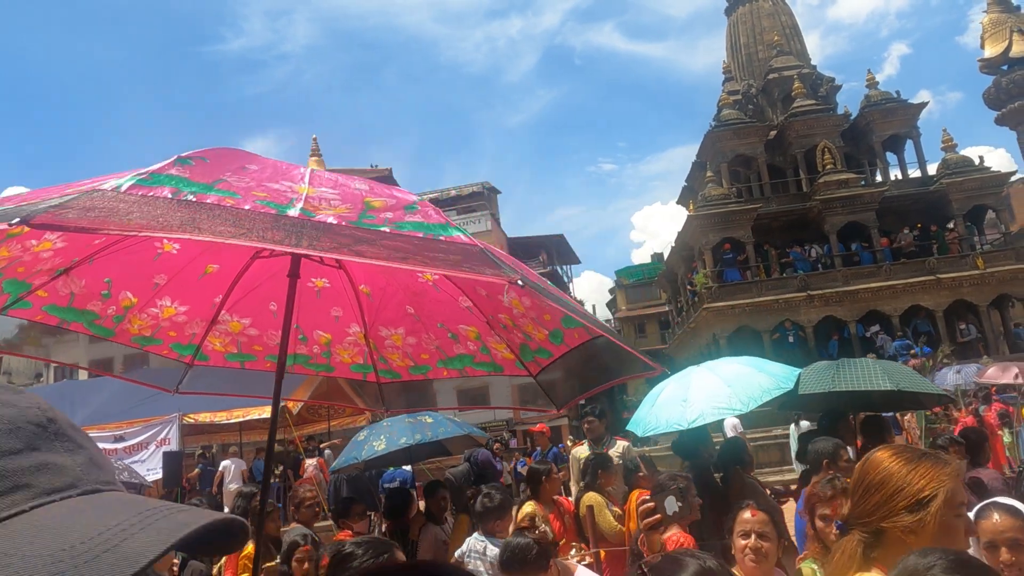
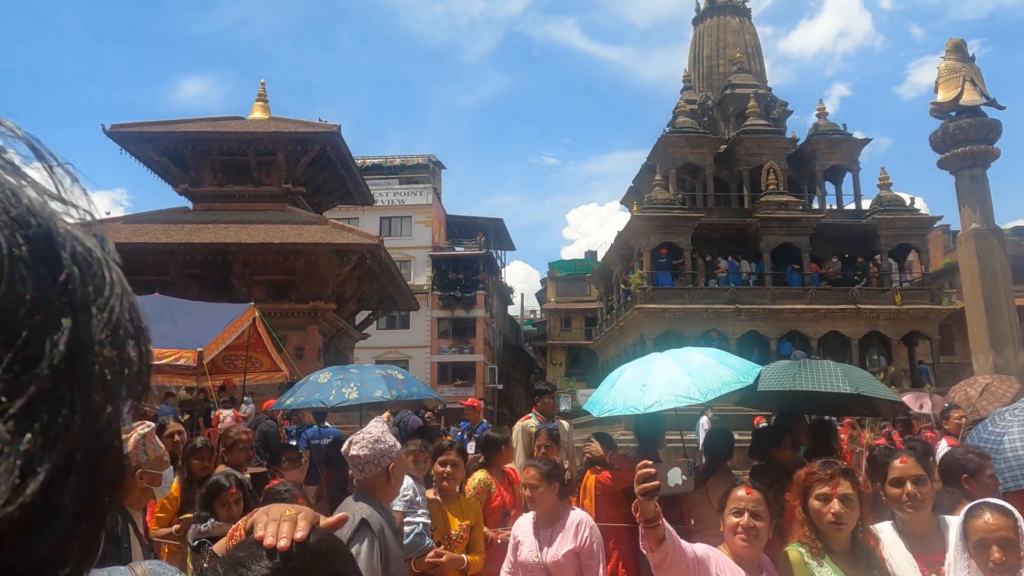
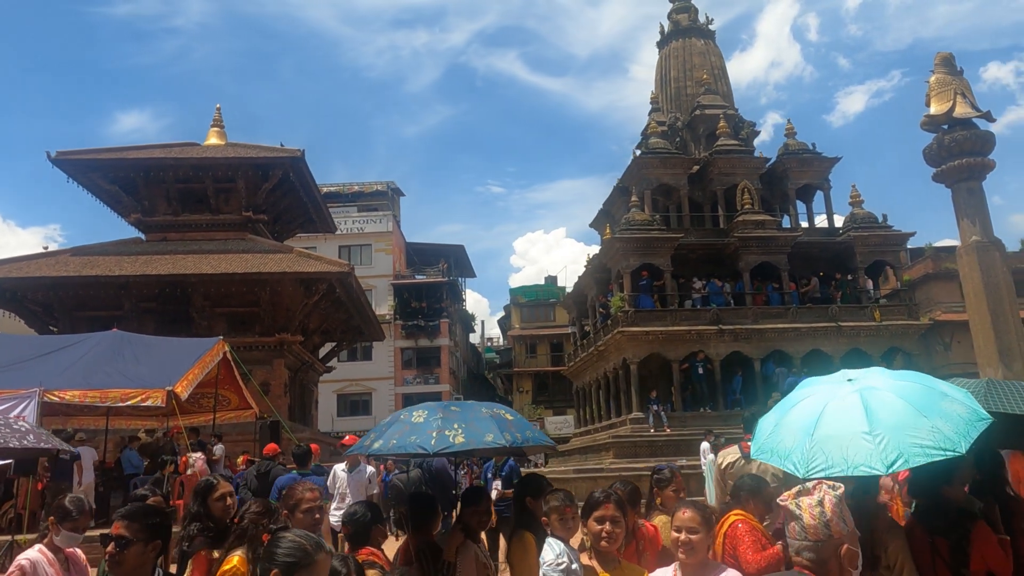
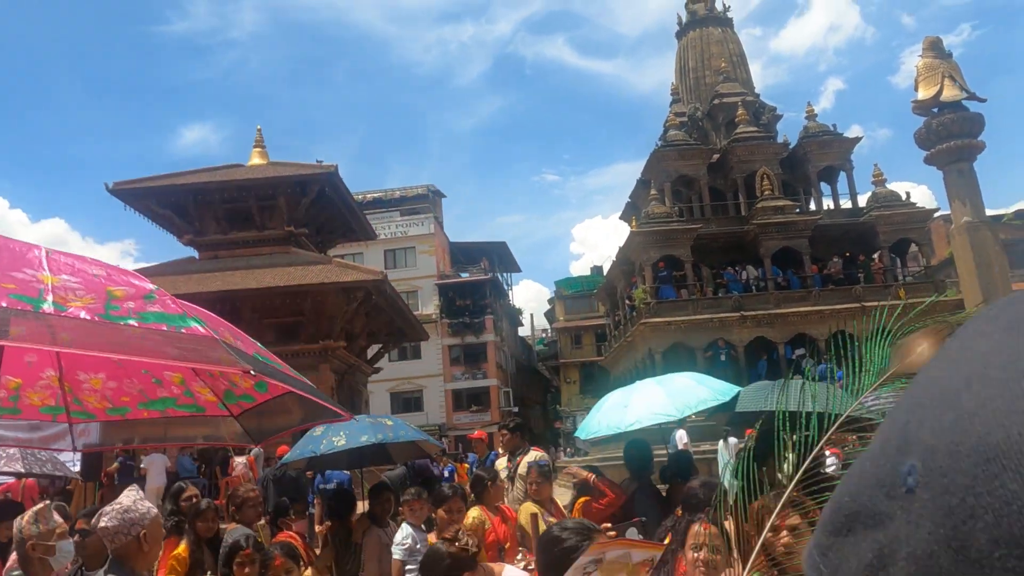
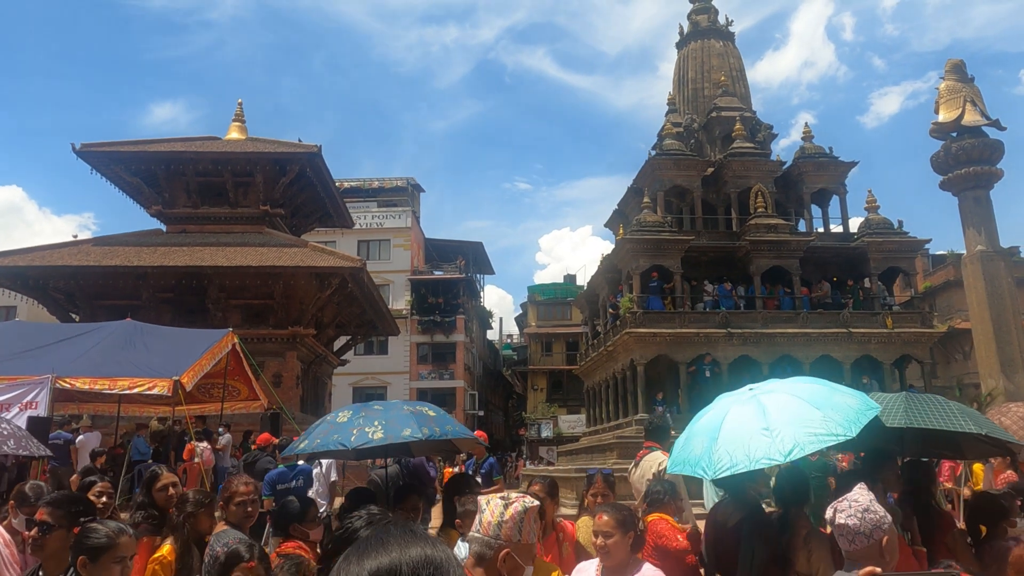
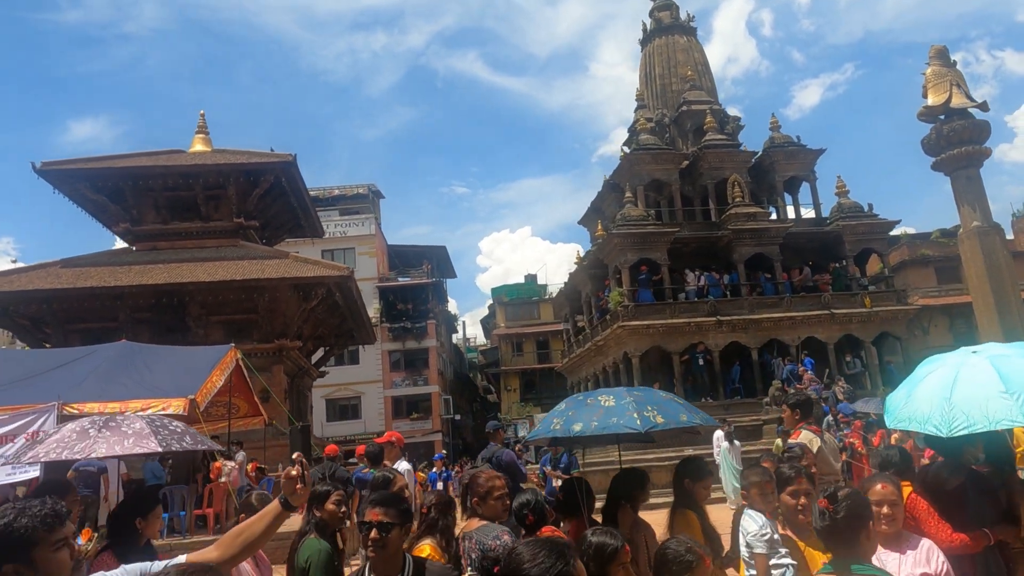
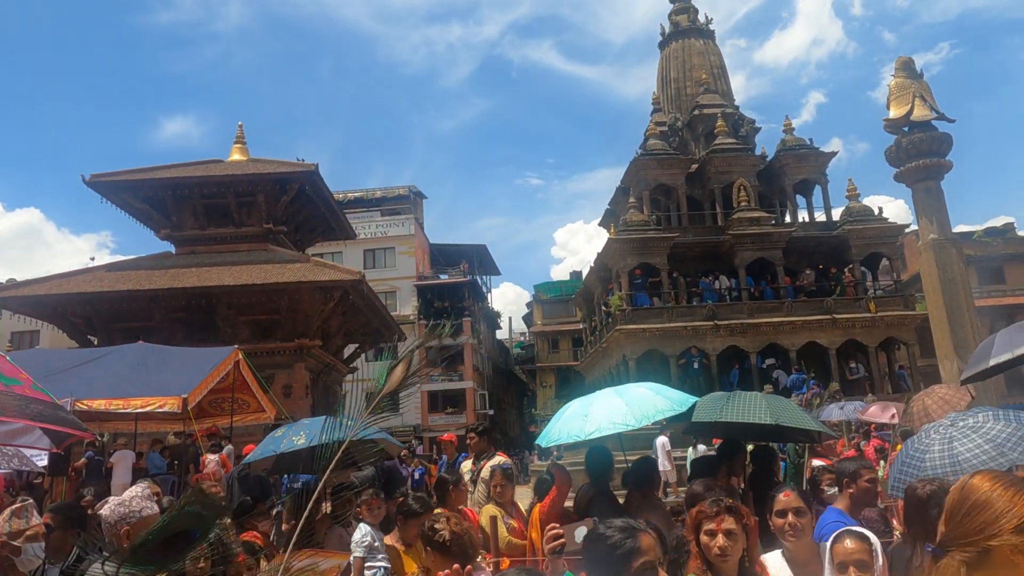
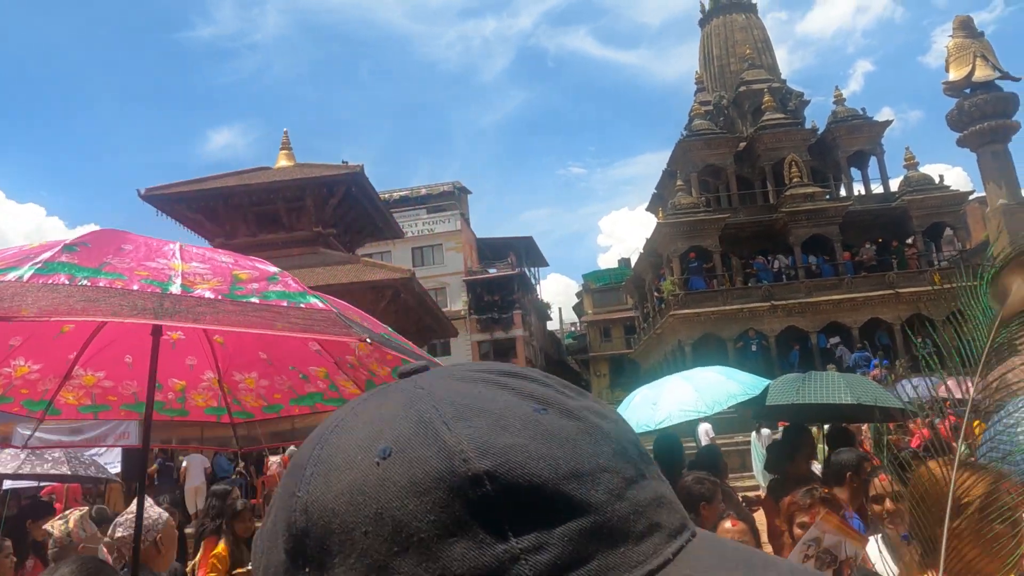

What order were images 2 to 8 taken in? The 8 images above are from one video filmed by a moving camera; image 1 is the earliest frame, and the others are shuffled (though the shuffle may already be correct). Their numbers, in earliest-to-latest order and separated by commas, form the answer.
8, 4, 7, 2, 5, 3, 6
